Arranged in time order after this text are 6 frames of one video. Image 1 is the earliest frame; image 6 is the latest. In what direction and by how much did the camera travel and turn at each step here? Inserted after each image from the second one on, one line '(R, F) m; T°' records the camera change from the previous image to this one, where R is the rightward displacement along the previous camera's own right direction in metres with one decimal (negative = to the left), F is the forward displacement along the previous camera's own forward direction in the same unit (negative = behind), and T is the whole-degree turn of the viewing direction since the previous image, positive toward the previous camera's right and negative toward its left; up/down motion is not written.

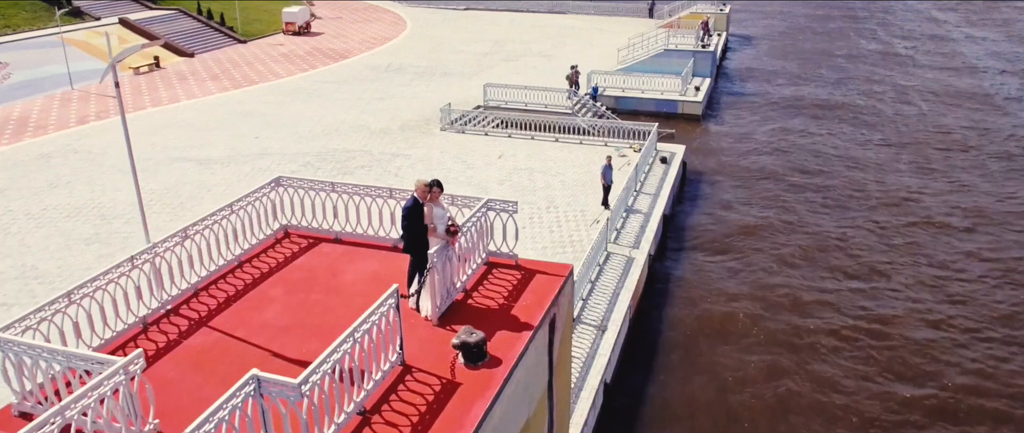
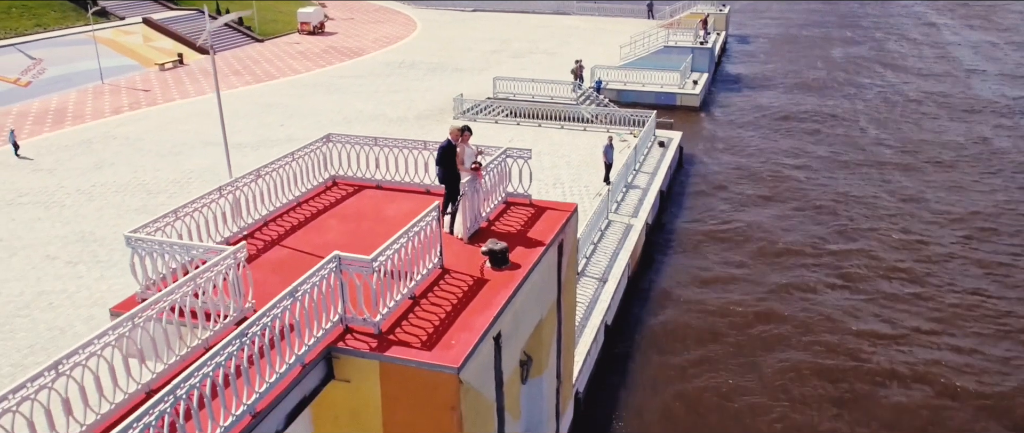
(-0.1, -1.3) m; 0°
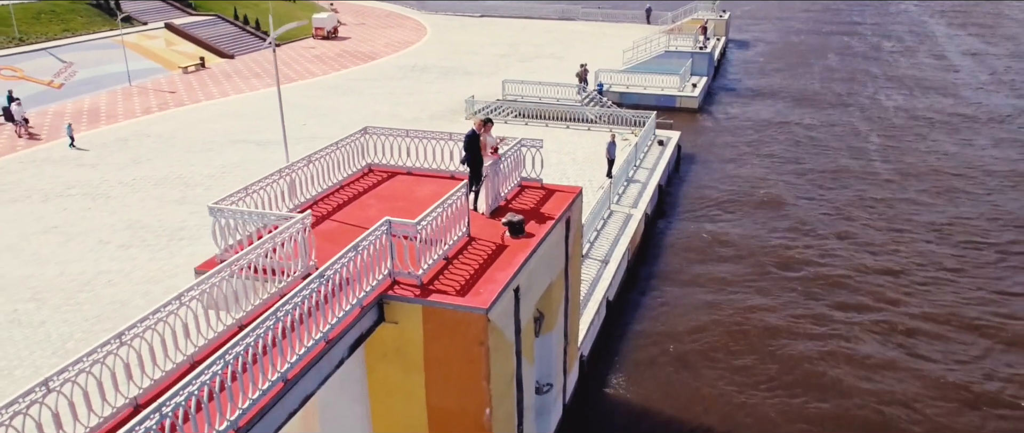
(-0.1, -1.3) m; 0°
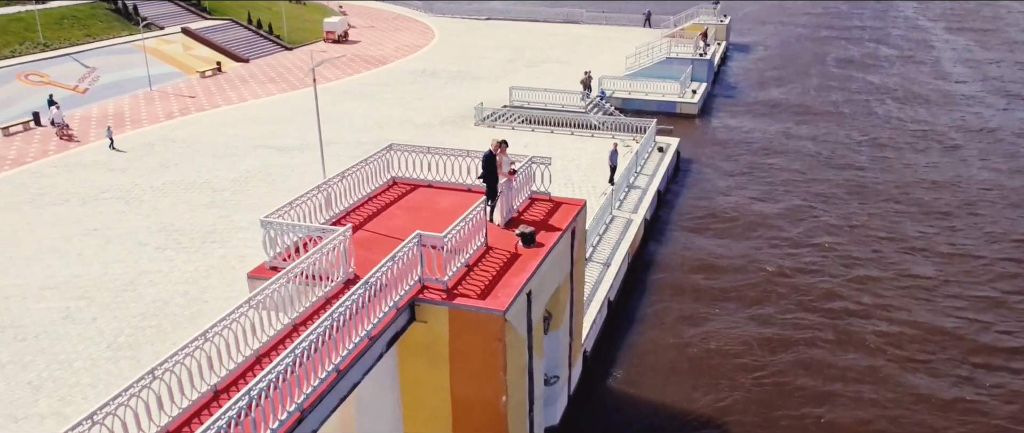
(-0.1, -1.1) m; 0°
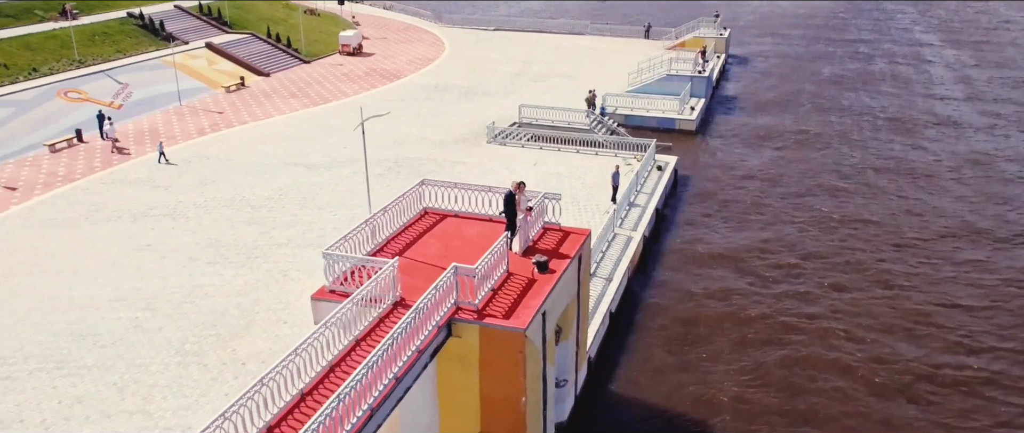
(-0.2, -1.8) m; 0°
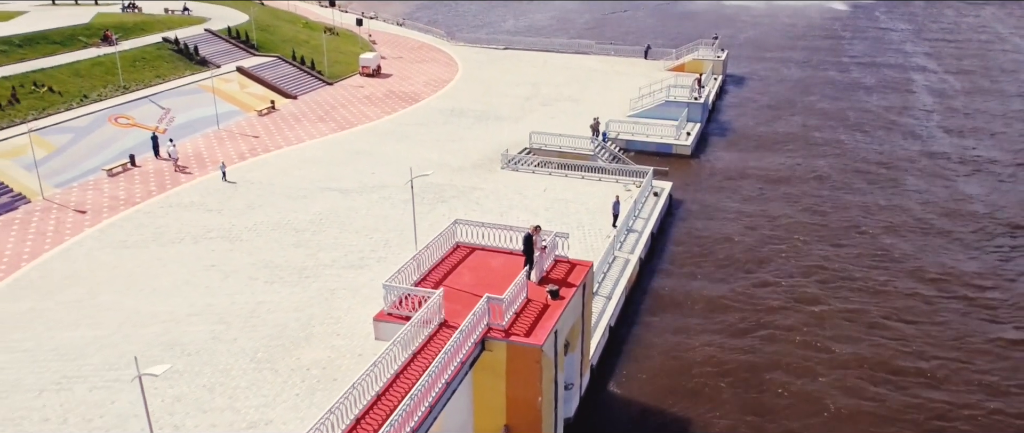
(-0.2, -2.8) m; 0°
